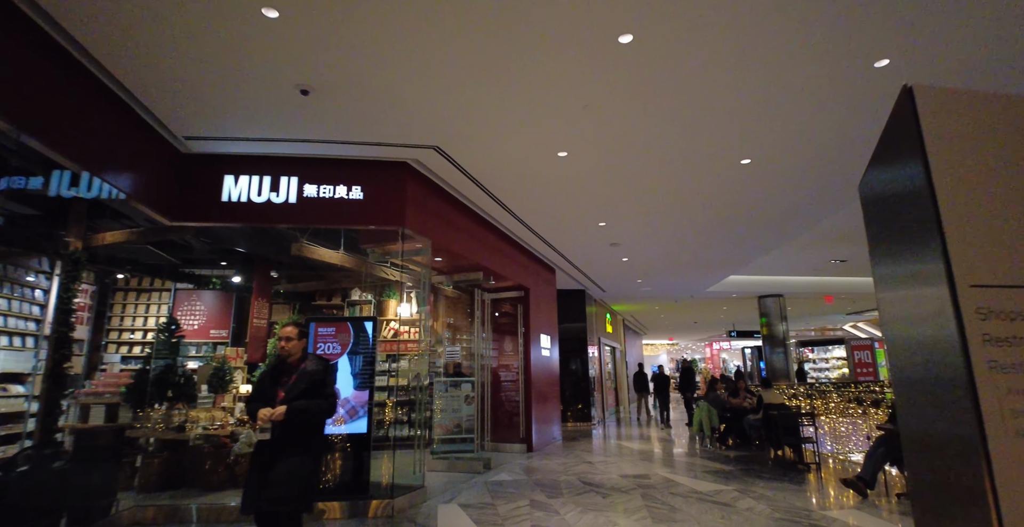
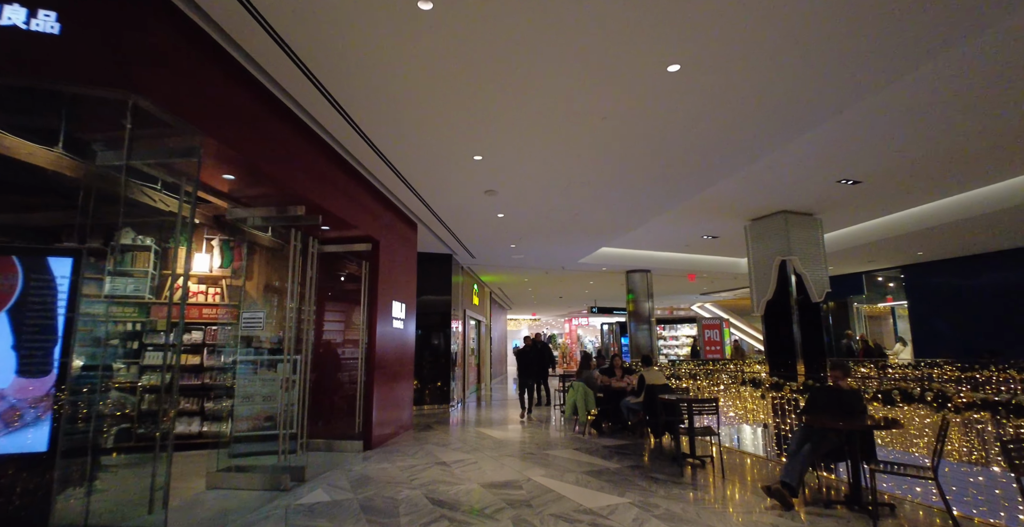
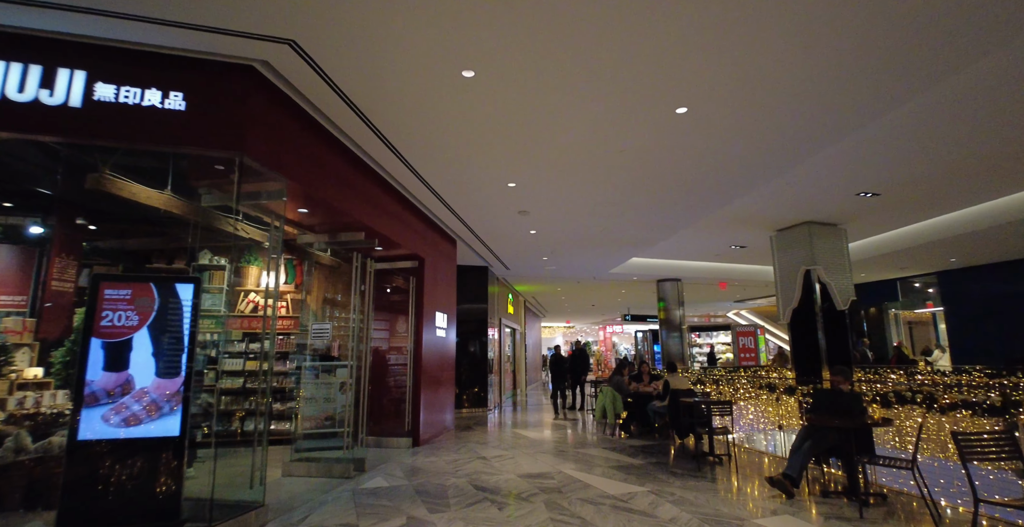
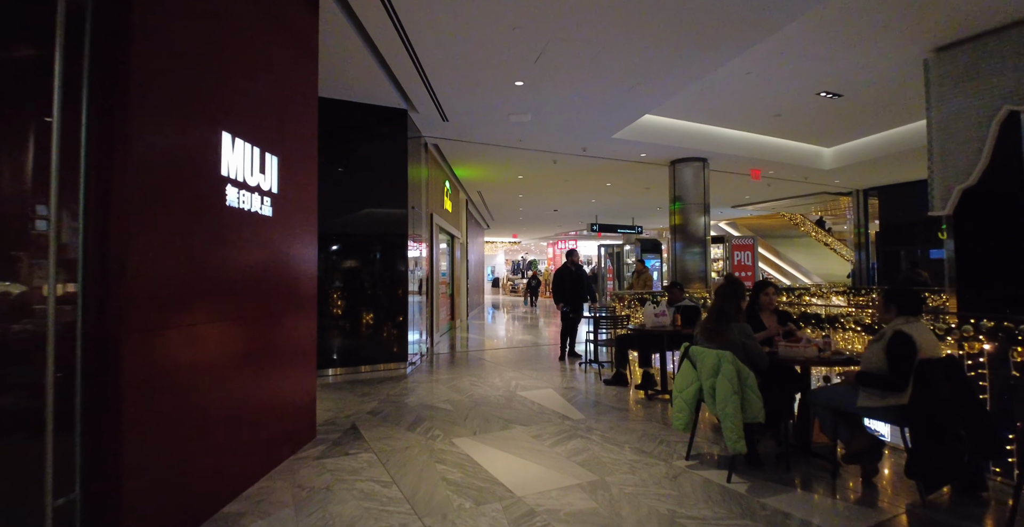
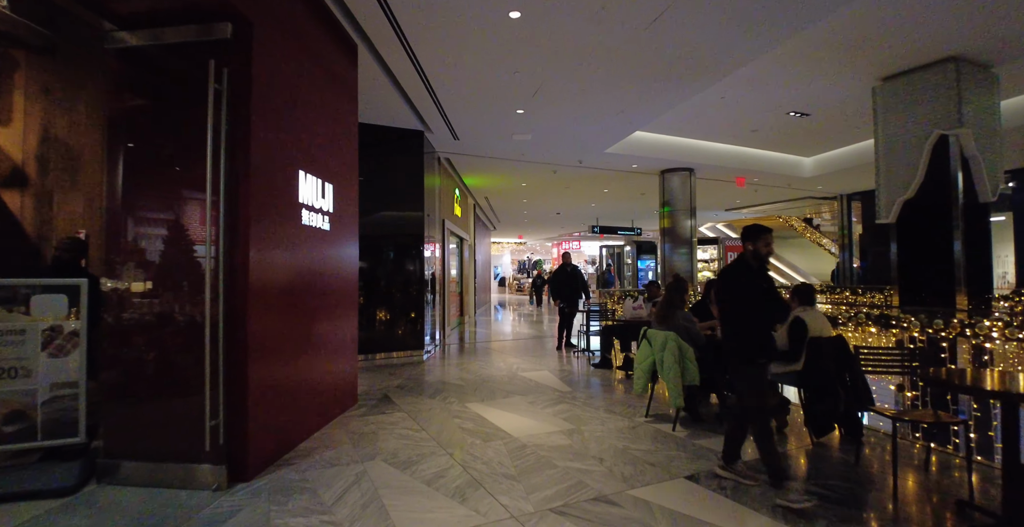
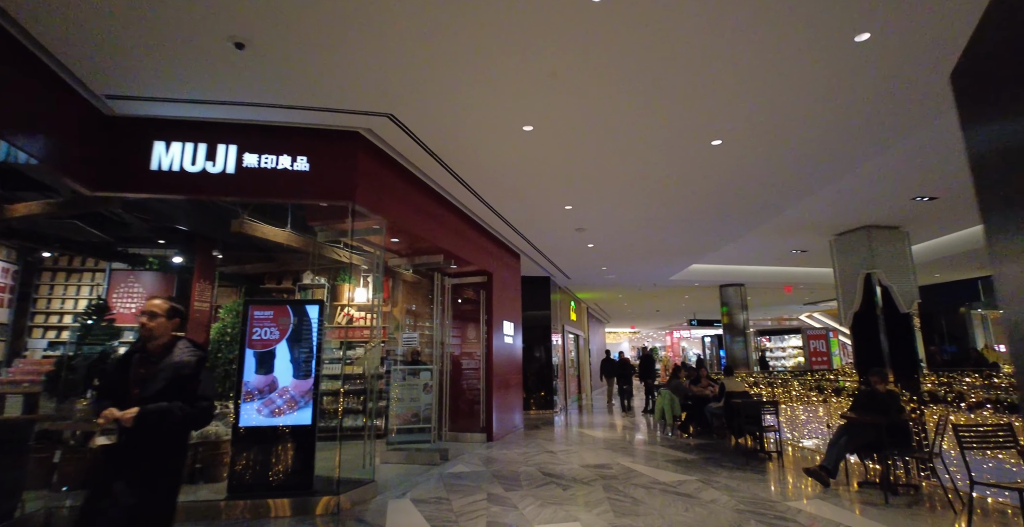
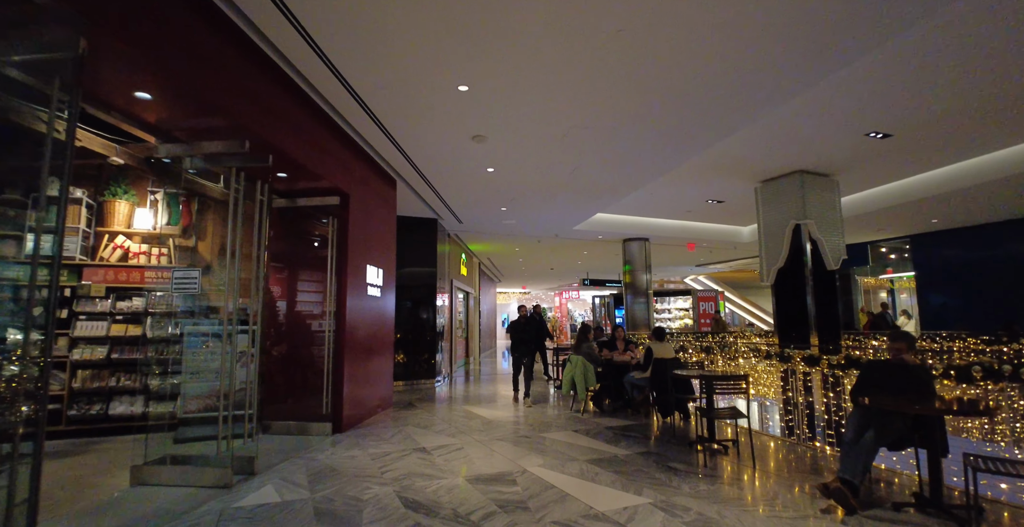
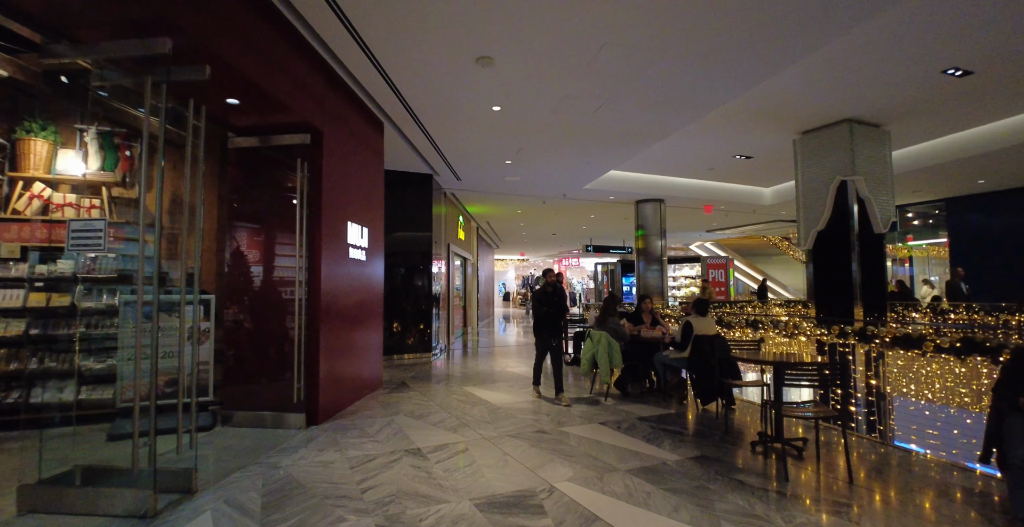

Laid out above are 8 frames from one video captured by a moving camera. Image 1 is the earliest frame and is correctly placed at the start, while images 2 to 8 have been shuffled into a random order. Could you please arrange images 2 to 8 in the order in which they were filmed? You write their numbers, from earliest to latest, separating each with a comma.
6, 3, 2, 7, 8, 5, 4
